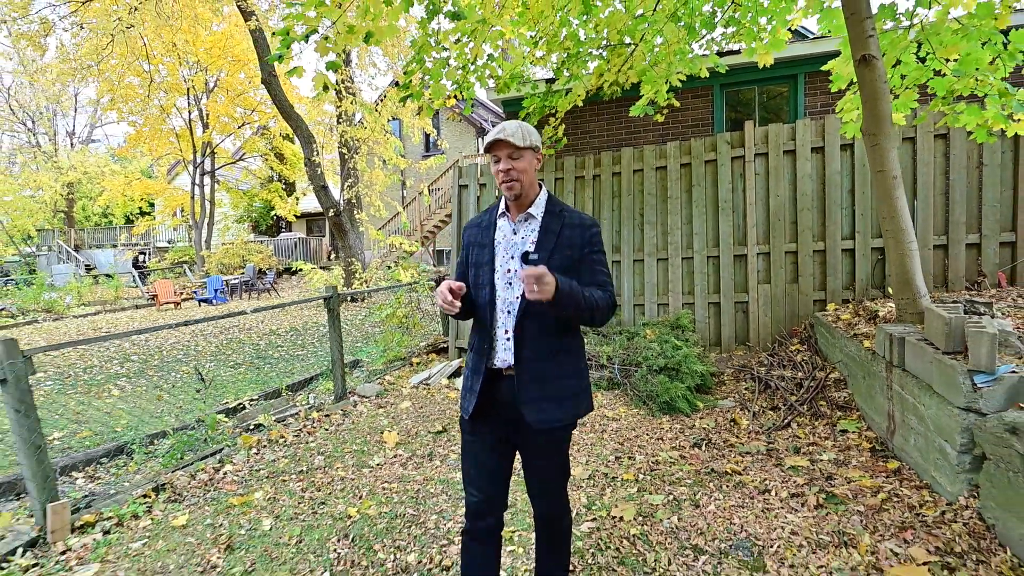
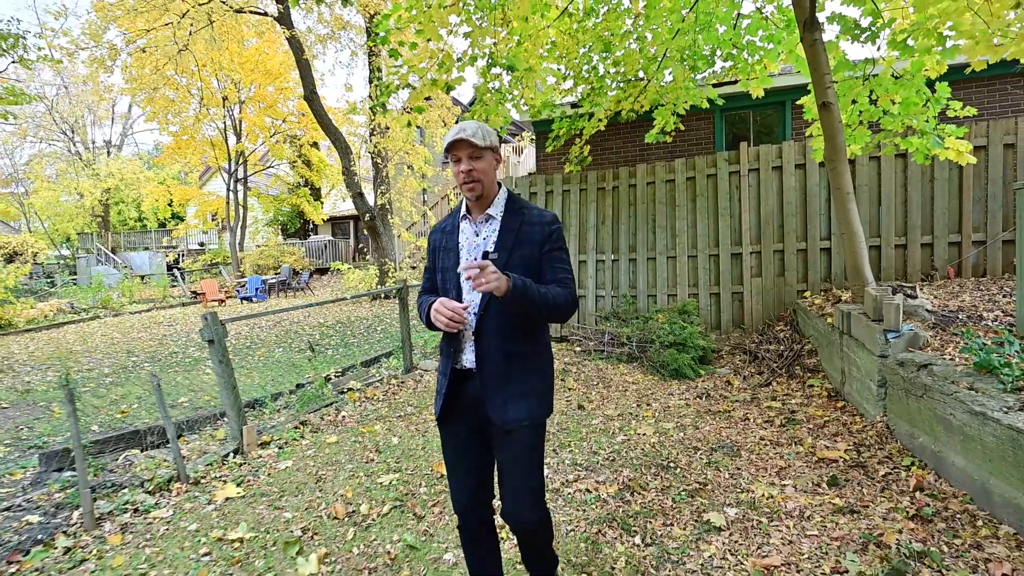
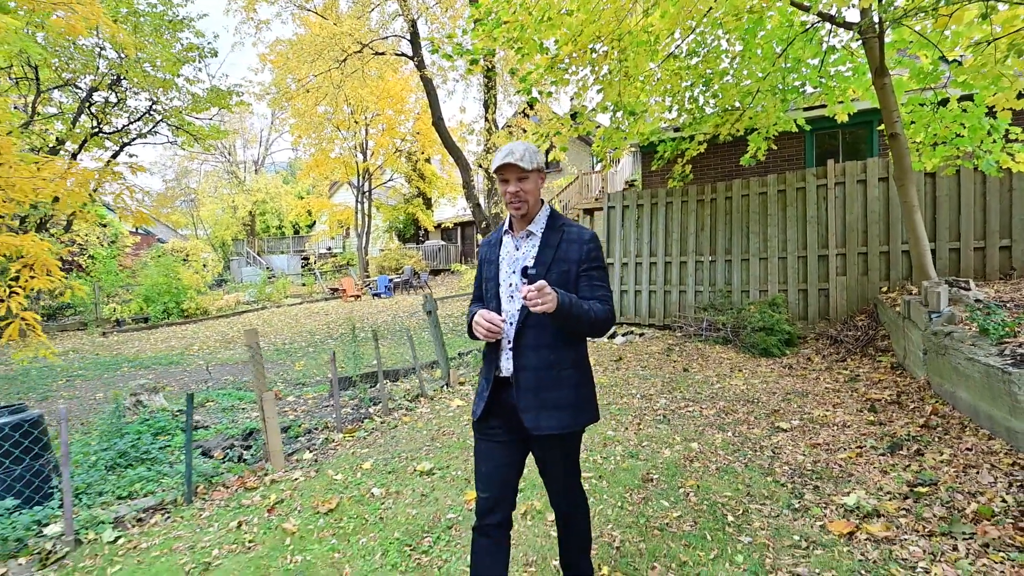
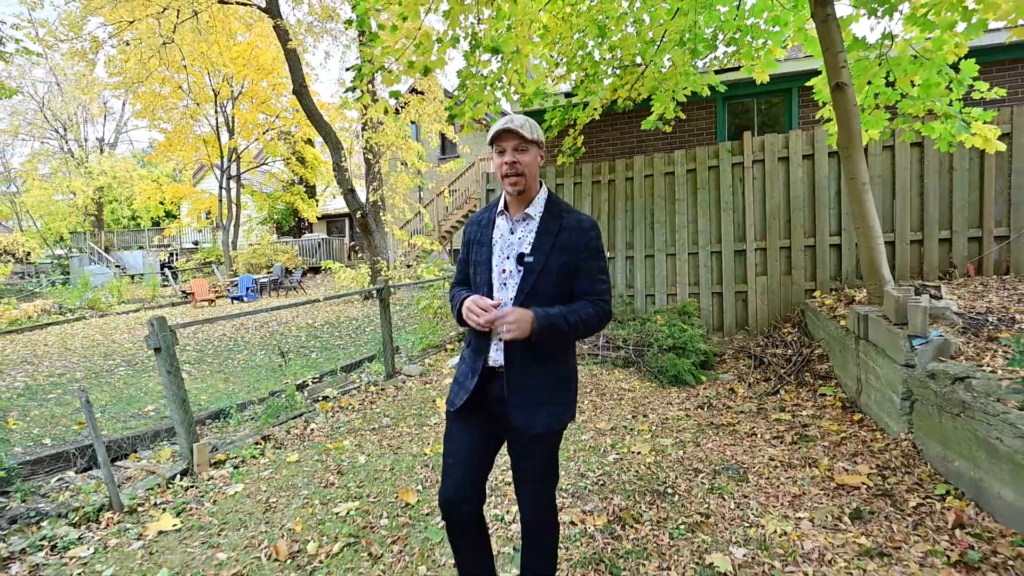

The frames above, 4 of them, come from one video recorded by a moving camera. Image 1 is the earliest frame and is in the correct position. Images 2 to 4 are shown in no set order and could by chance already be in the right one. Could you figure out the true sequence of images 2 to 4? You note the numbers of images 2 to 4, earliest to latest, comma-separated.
4, 2, 3
